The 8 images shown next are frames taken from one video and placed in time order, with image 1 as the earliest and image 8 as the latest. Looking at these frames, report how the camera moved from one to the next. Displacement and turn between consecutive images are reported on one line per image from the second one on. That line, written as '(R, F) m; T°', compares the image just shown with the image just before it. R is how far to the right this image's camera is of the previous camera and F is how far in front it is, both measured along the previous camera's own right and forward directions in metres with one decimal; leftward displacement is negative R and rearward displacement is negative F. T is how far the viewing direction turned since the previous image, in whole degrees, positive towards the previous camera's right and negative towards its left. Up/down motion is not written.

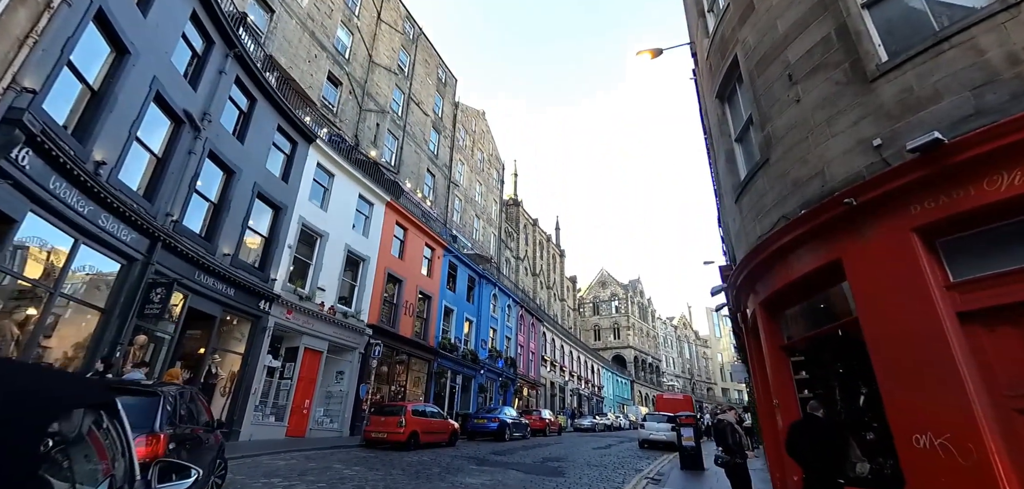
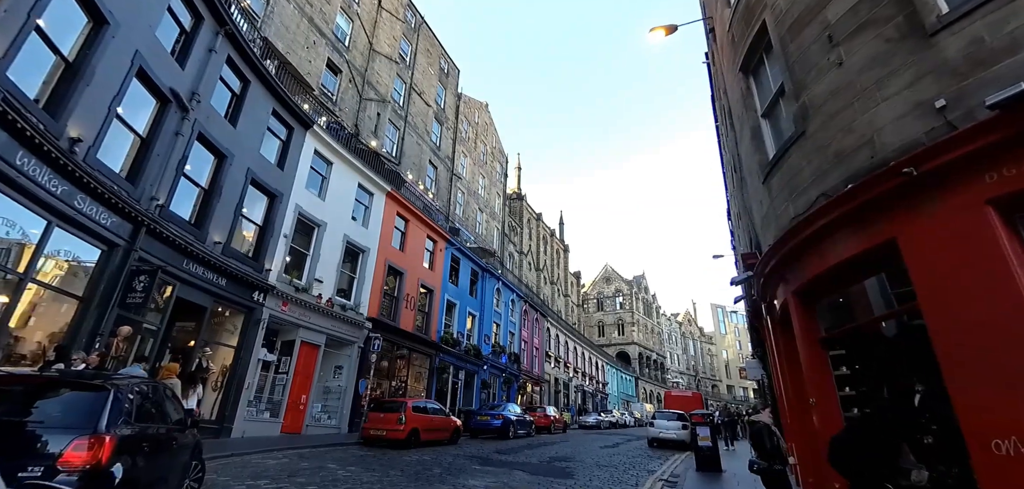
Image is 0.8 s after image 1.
(-0.1, +0.7) m; 0°
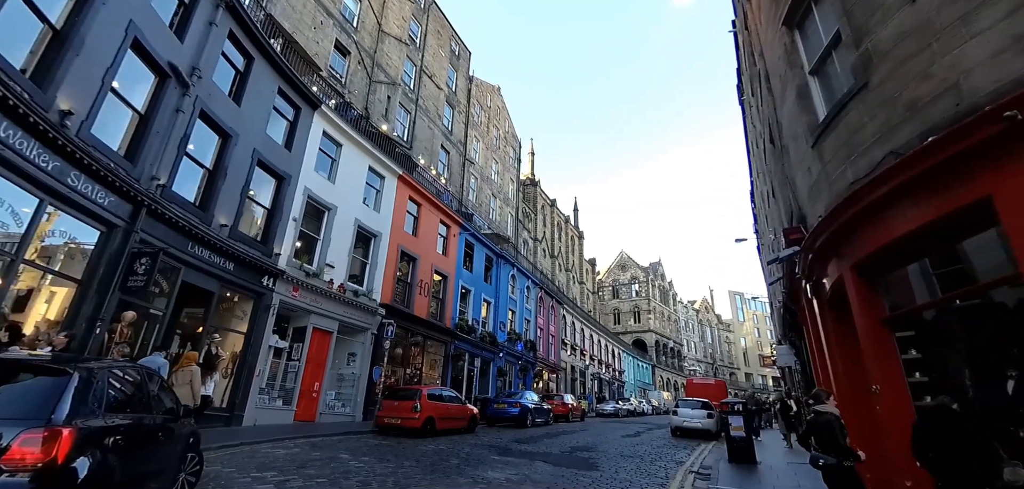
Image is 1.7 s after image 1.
(-0.1, +0.7) m; -2°
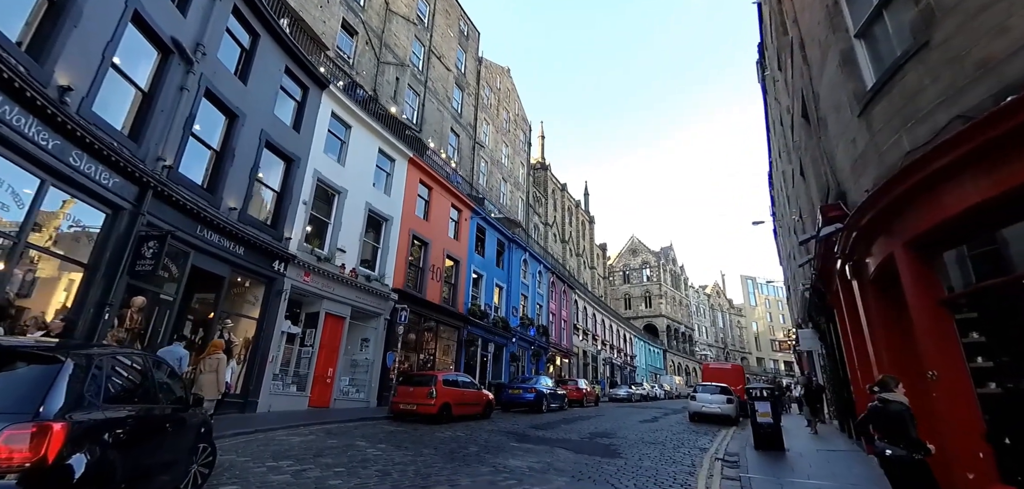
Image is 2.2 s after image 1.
(-0.2, +0.4) m; -1°
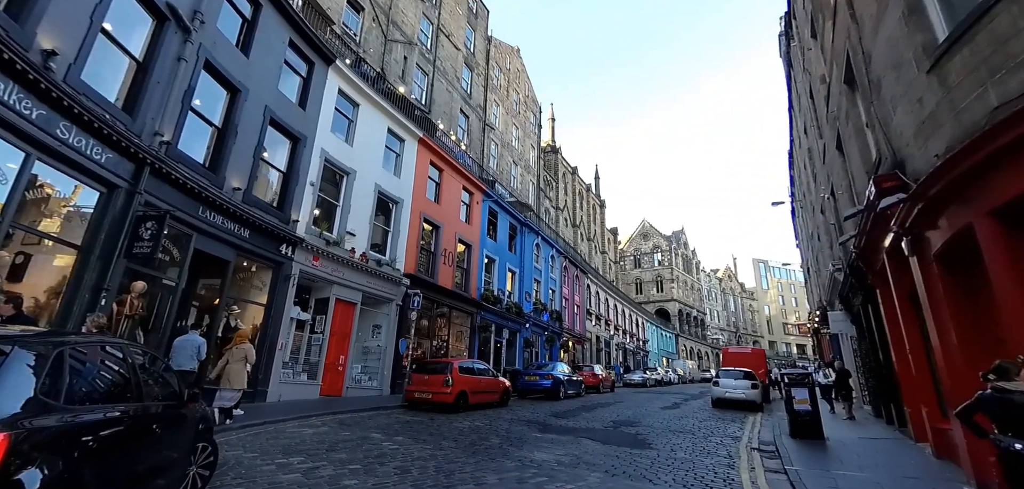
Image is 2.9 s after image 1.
(-0.3, +0.7) m; -1°
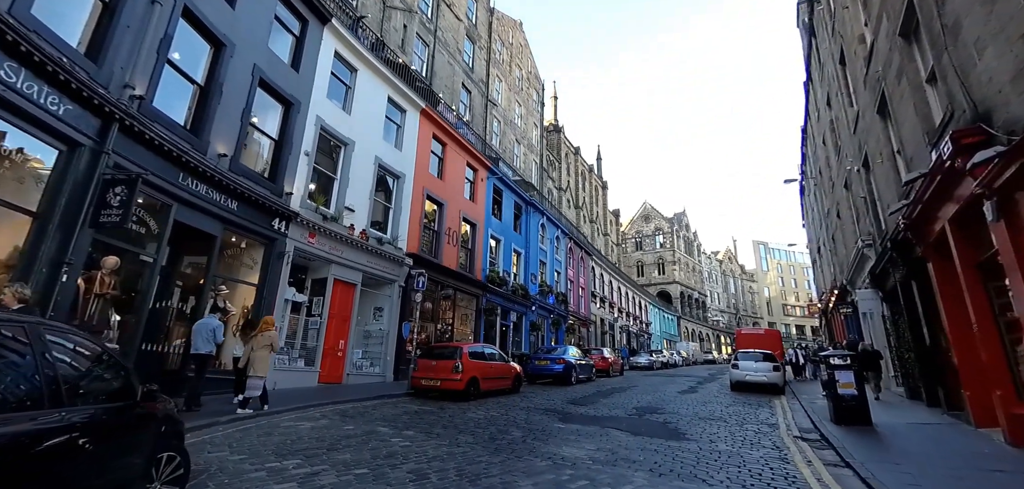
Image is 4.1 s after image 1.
(-0.4, +1.0) m; 0°
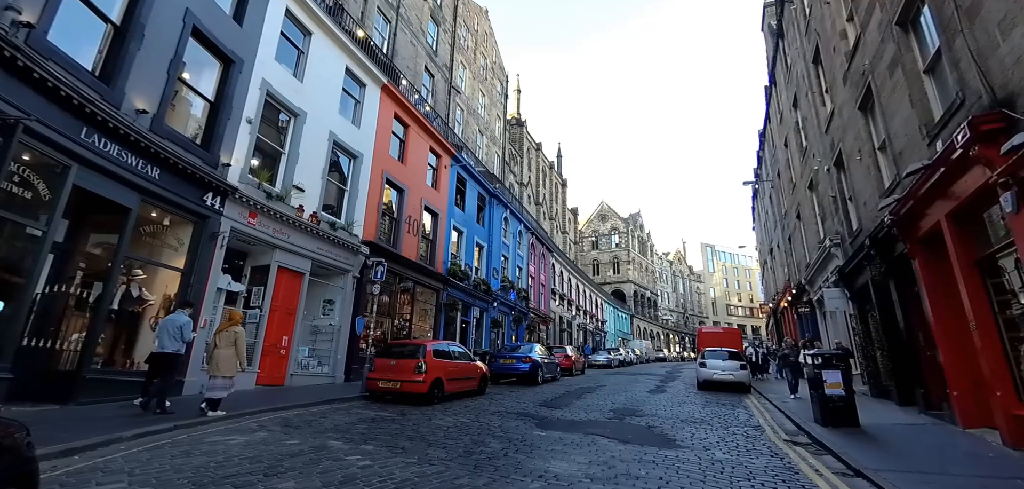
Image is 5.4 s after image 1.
(-0.4, +1.1) m; +6°
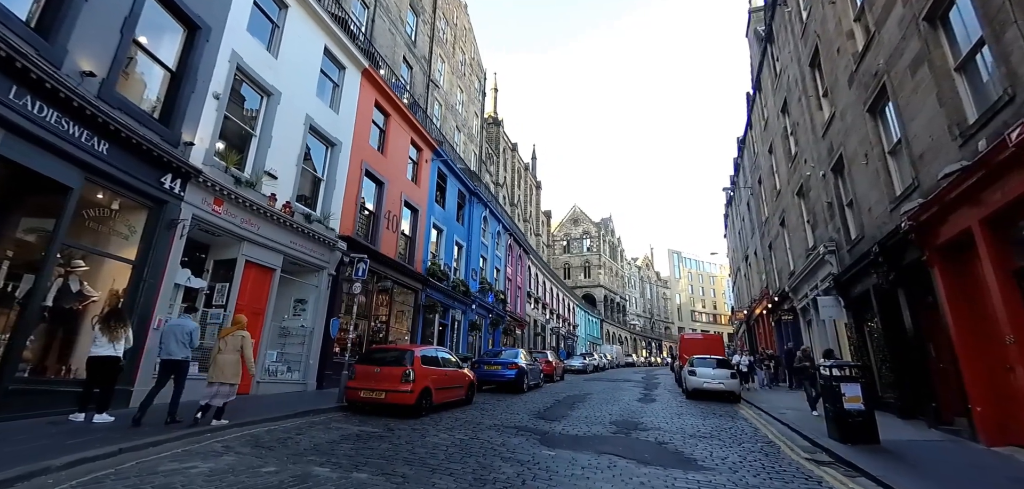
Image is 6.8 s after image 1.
(-0.7, +0.8) m; +4°
